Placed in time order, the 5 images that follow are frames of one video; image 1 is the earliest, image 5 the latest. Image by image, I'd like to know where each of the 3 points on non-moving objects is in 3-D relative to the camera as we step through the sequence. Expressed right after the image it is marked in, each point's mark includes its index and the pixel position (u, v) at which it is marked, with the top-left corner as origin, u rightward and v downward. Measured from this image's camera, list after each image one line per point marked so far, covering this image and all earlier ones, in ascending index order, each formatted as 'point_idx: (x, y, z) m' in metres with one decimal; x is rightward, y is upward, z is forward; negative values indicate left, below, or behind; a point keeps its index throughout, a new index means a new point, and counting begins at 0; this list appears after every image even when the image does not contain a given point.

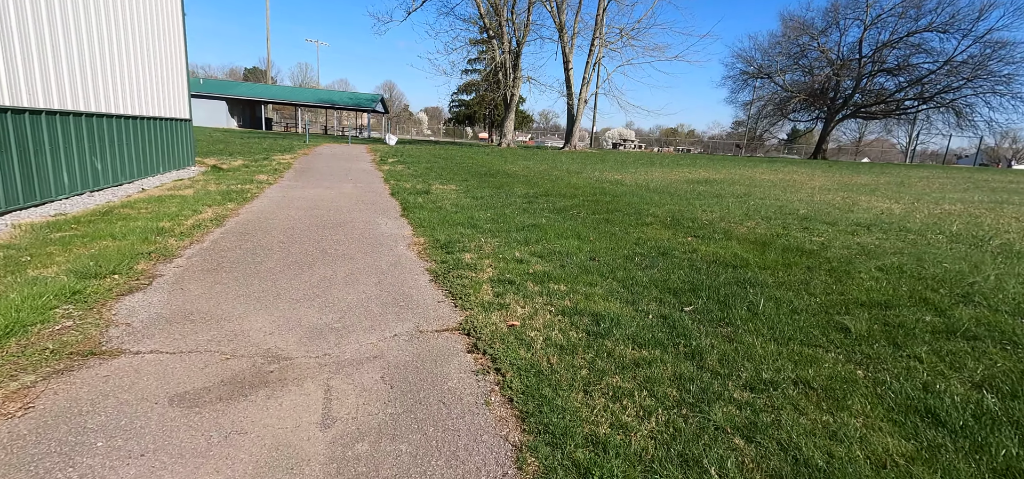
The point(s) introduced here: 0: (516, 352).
0: (0.0, -0.7, +3.0) m
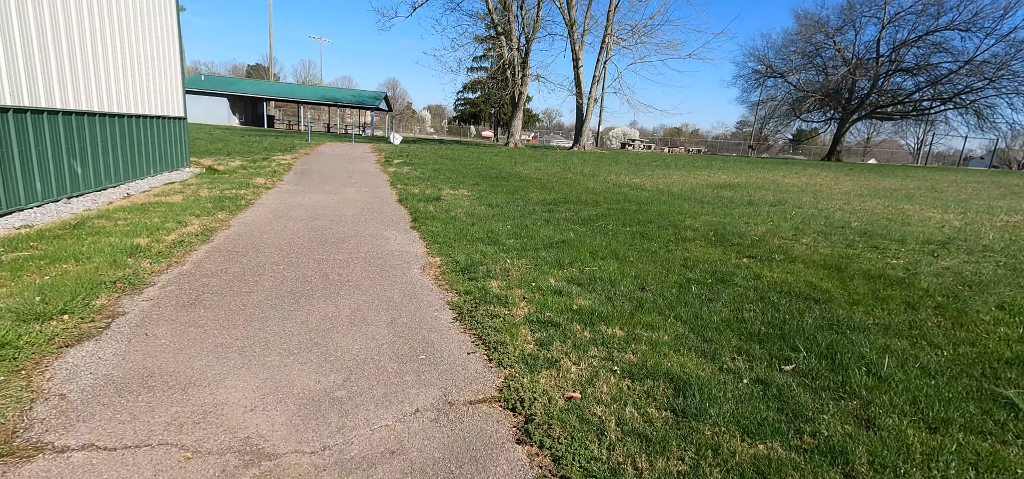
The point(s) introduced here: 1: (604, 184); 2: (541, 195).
0: (+0.3, -1.0, +2.2) m
1: (+2.7, +1.6, +13.8) m
2: (+0.7, +1.0, +11.0) m
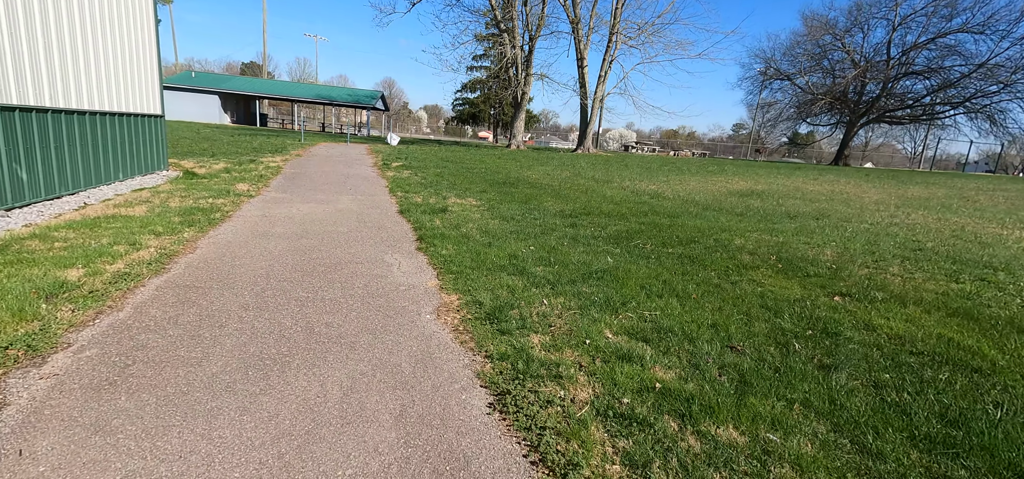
0: (+0.7, -1.3, +1.1) m
1: (+3.0, +1.3, +12.7) m
2: (+1.0, +0.7, +9.9) m
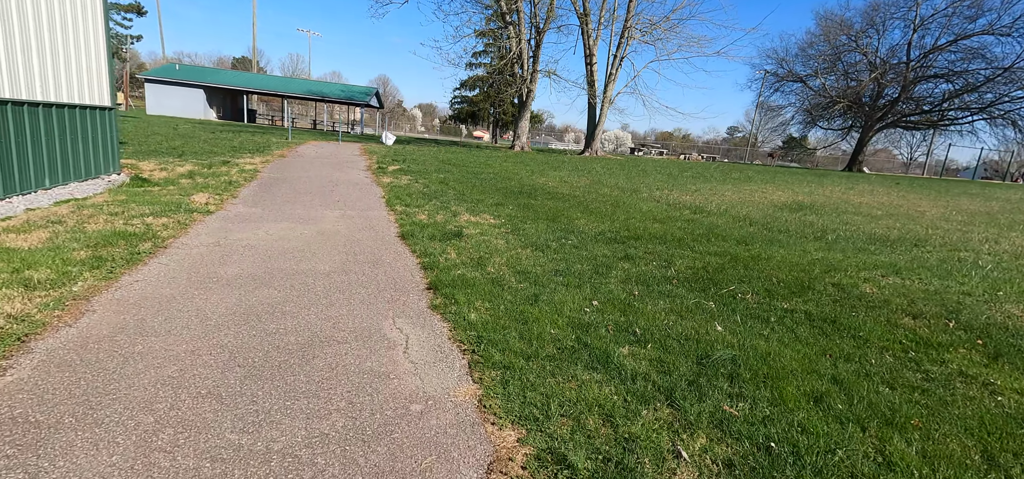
0: (+1.3, -1.7, -0.8) m
1: (+3.4, +0.8, +10.9) m
2: (+1.4, +0.2, +8.1) m
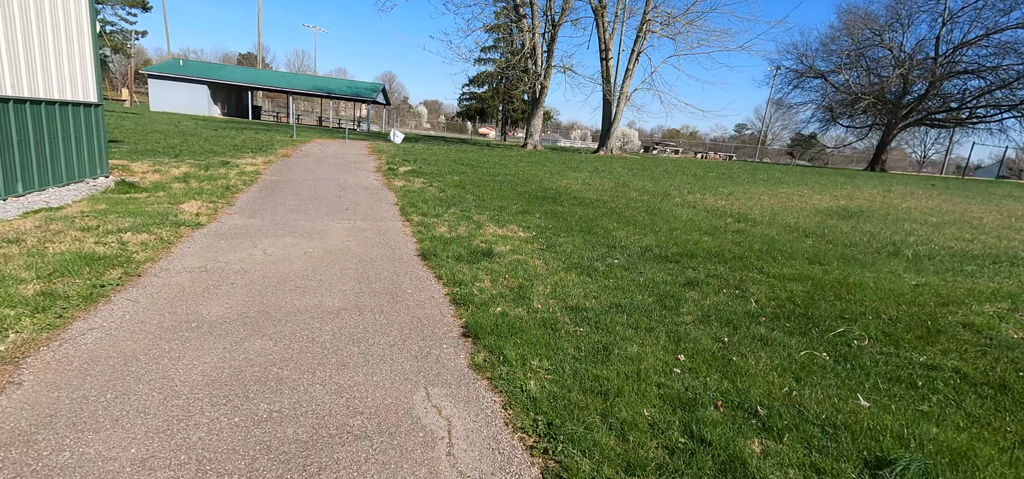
0: (+1.6, -2.0, -1.8) m
1: (+3.9, +0.6, +9.9) m
2: (+1.9, 0.0, +7.1) m
